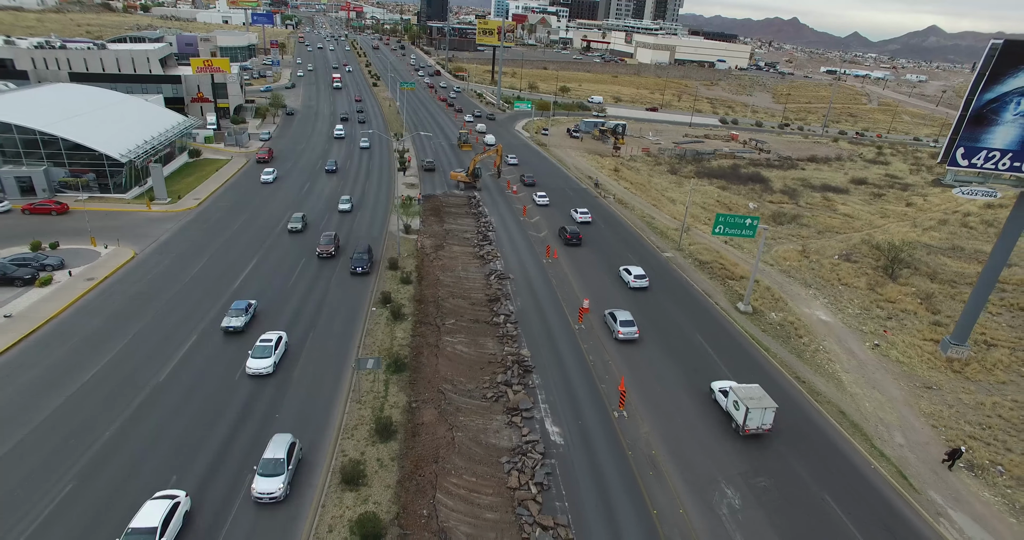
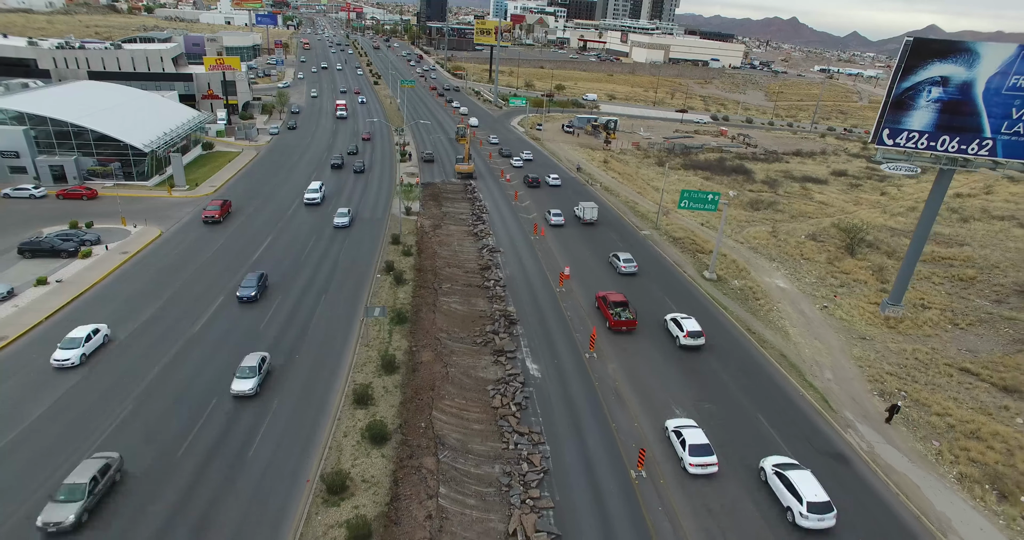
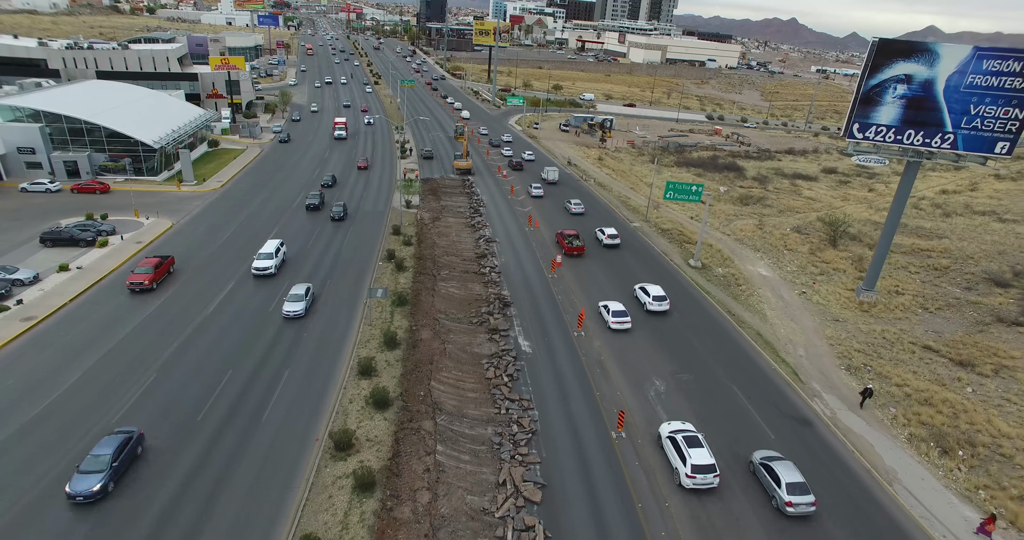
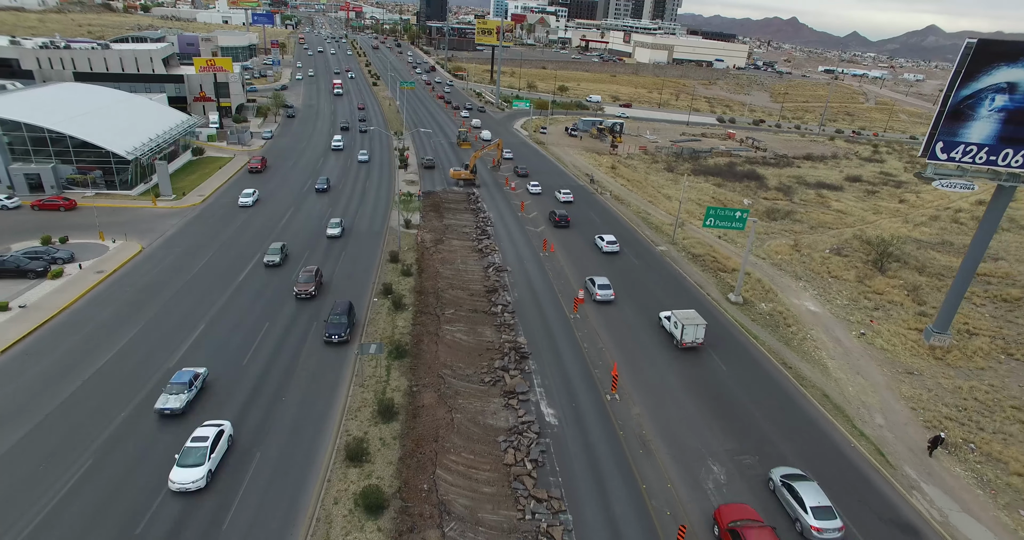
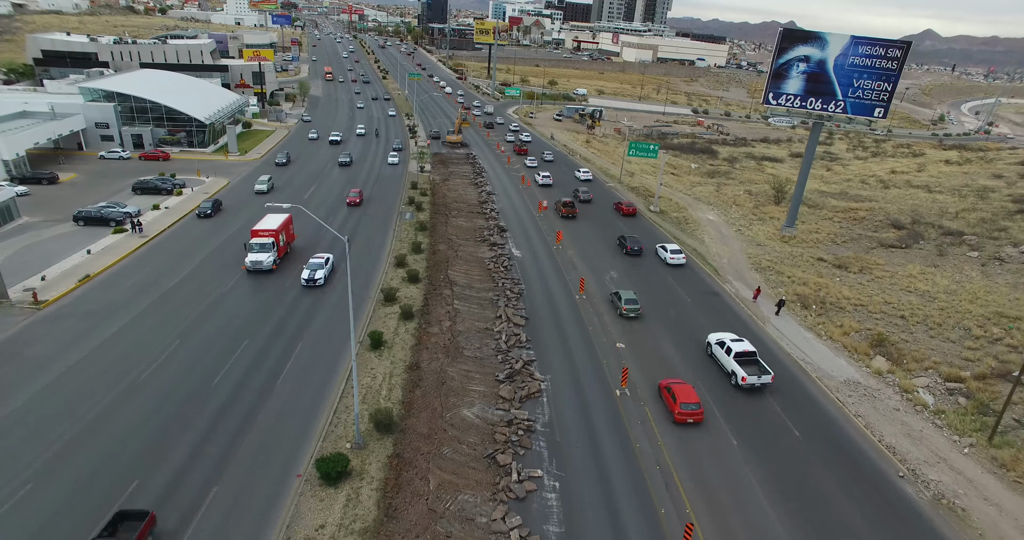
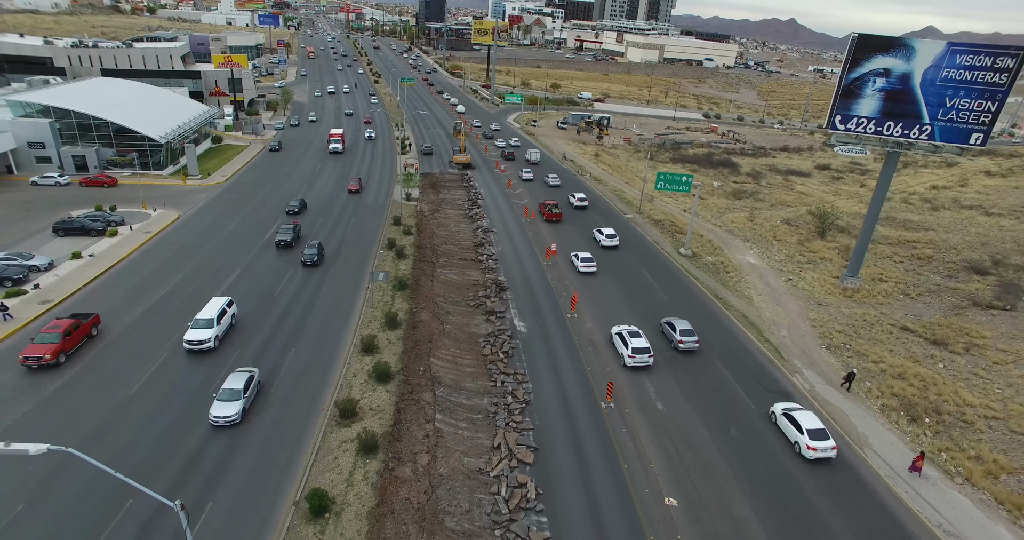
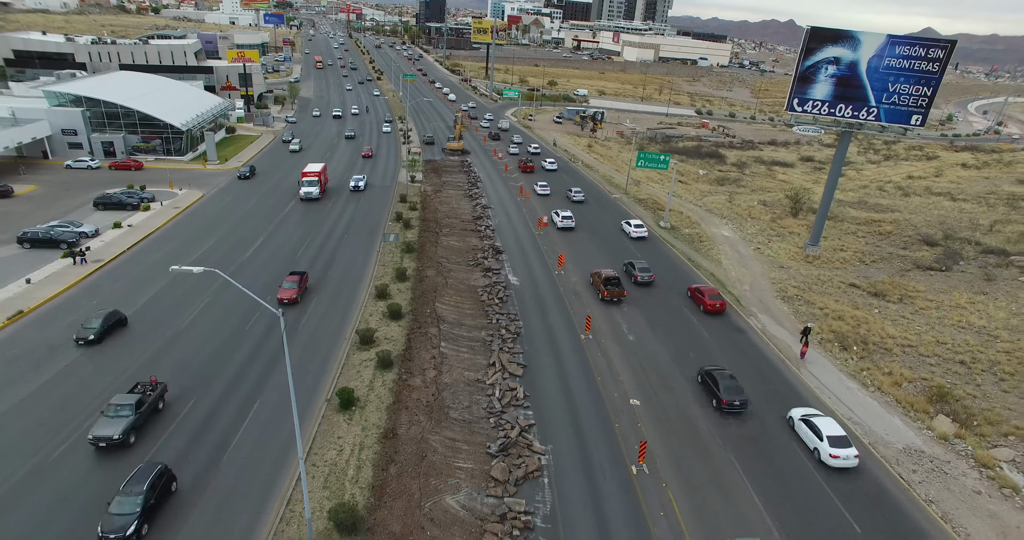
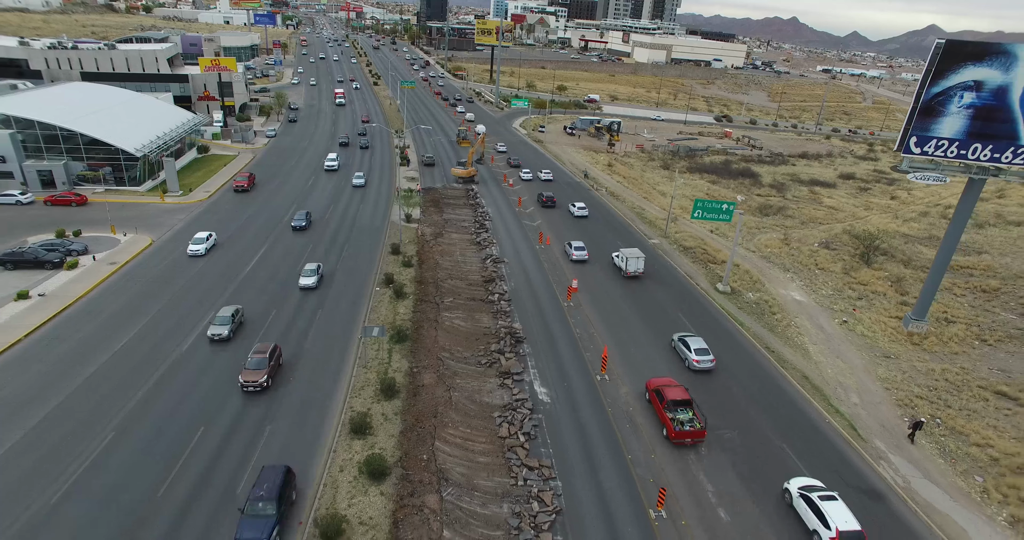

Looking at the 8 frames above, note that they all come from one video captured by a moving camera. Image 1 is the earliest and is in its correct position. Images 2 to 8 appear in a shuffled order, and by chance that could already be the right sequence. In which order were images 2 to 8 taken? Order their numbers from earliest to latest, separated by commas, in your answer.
4, 8, 2, 3, 6, 7, 5
